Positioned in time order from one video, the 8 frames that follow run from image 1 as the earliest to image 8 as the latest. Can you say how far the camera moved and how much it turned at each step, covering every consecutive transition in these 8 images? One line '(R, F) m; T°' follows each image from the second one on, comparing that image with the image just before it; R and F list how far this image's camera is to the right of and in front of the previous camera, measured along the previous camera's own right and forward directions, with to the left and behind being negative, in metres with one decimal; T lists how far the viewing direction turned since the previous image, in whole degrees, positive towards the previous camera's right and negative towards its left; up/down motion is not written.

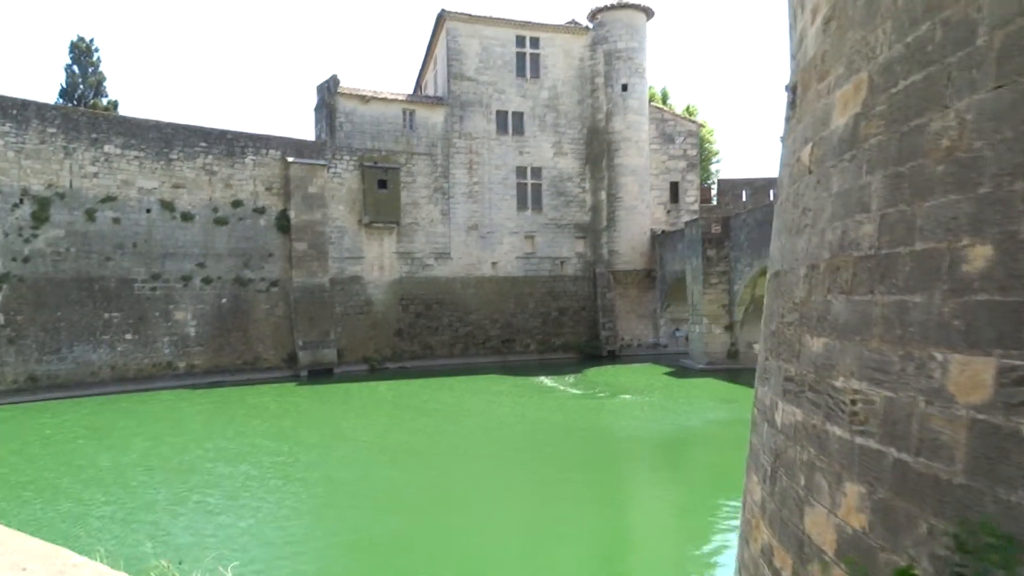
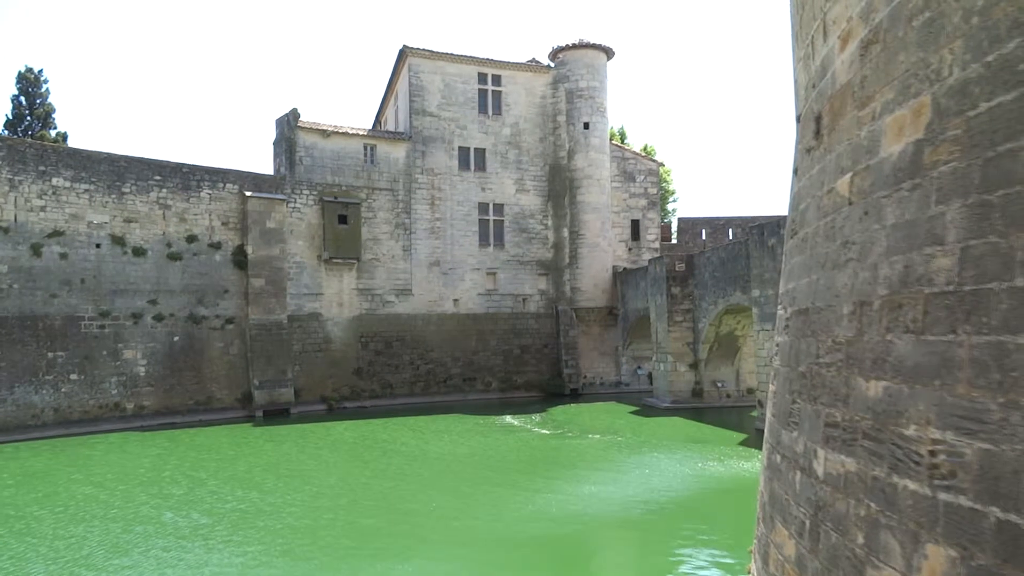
(-0.2, +0.2) m; +3°
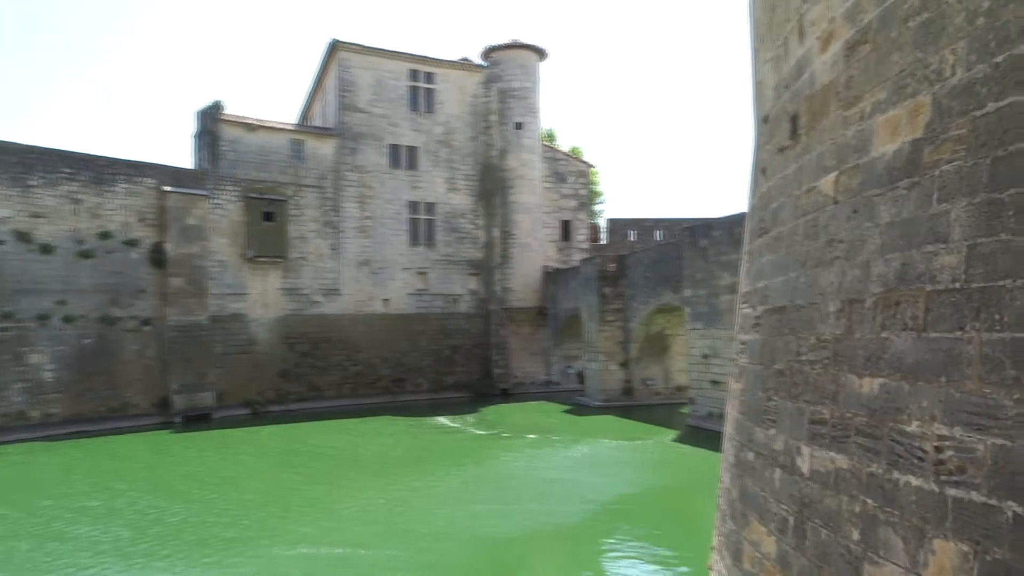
(-0.2, +0.1) m; +6°
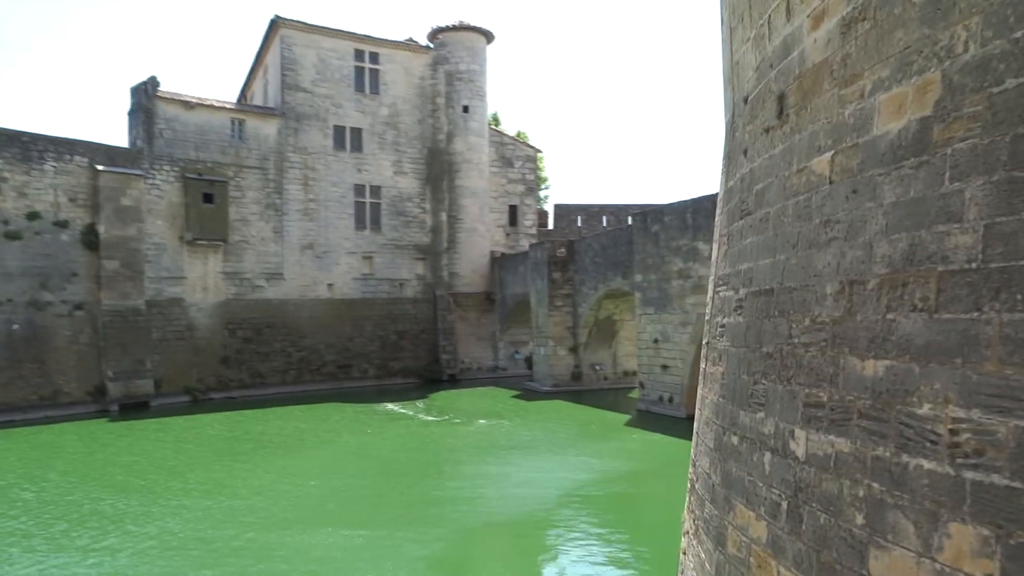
(-0.1, +0.1) m; +4°
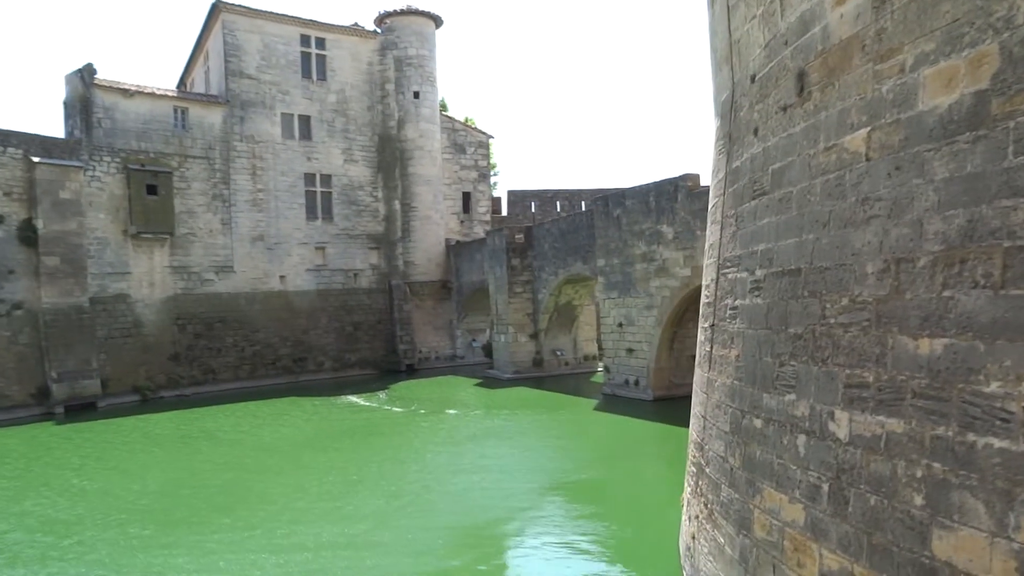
(-0.3, +0.1) m; +4°
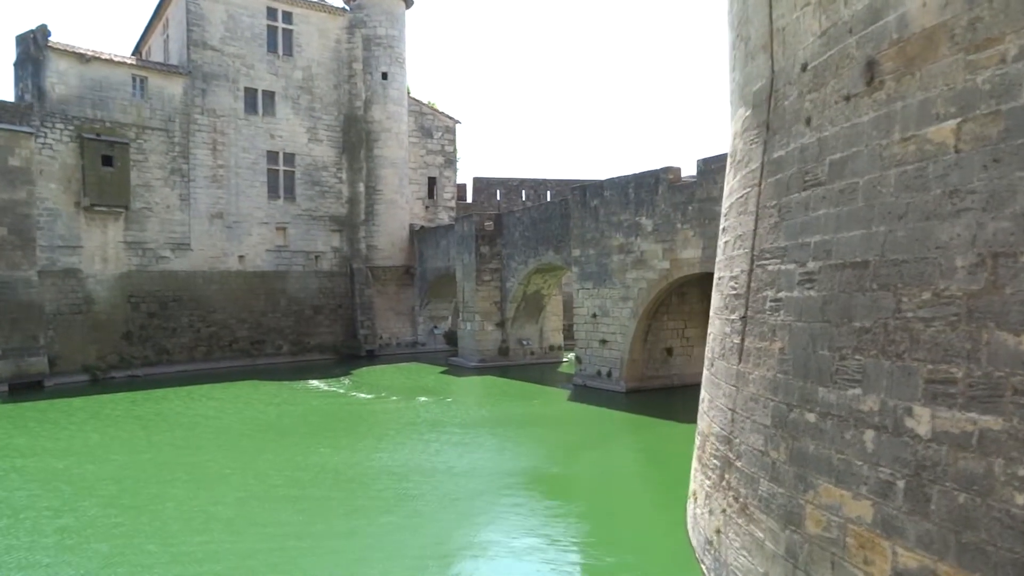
(-0.4, +0.1) m; +4°
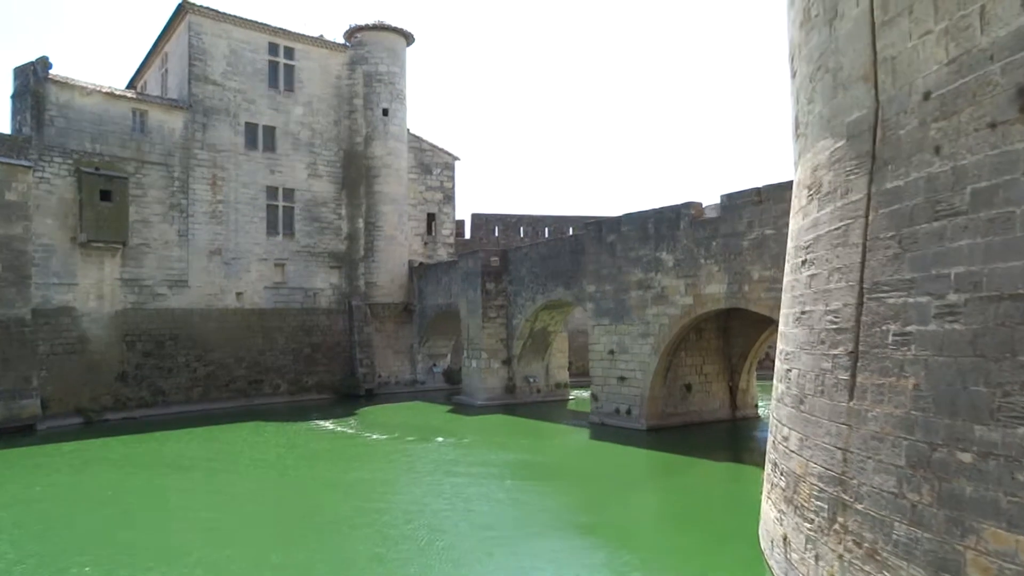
(-0.6, +0.2) m; +2°
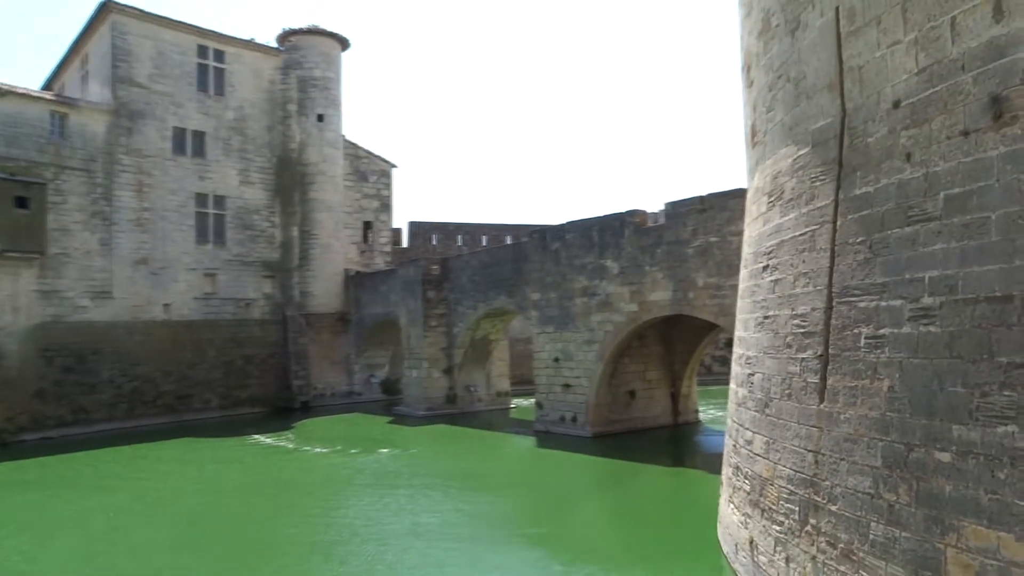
(-0.2, +0.1) m; +5°
